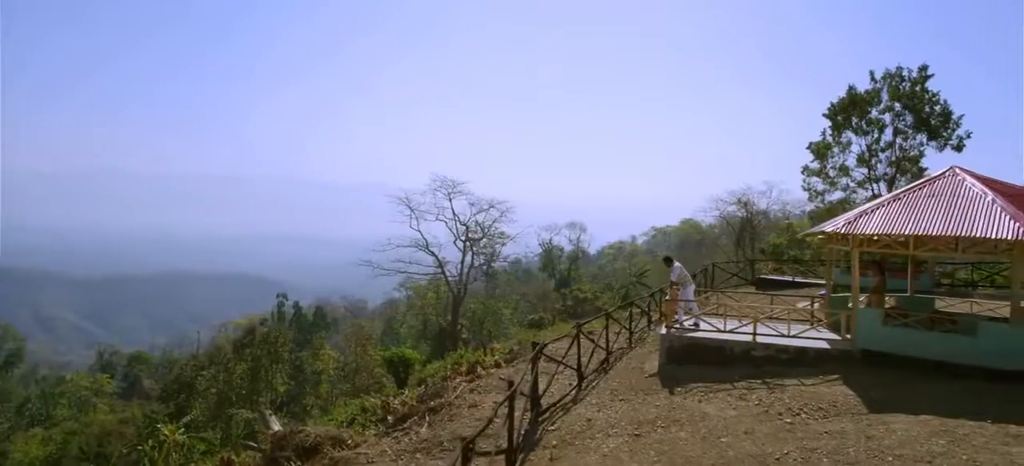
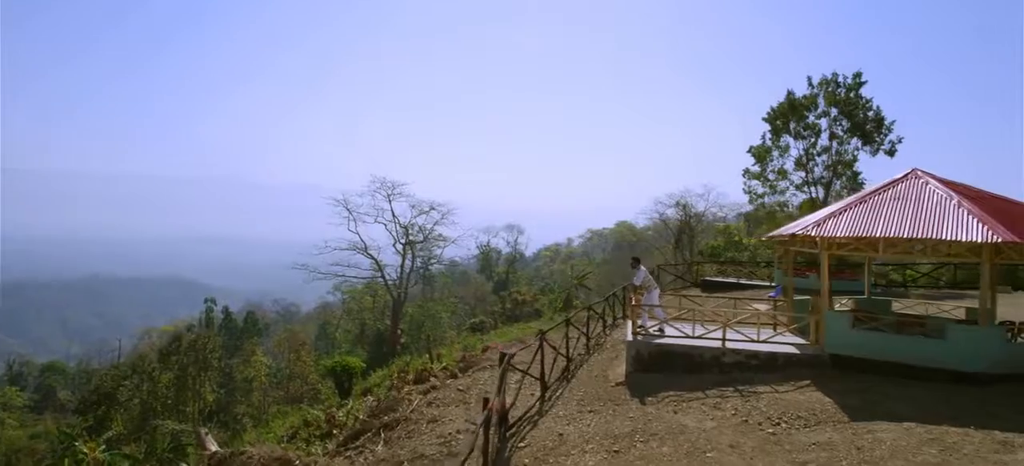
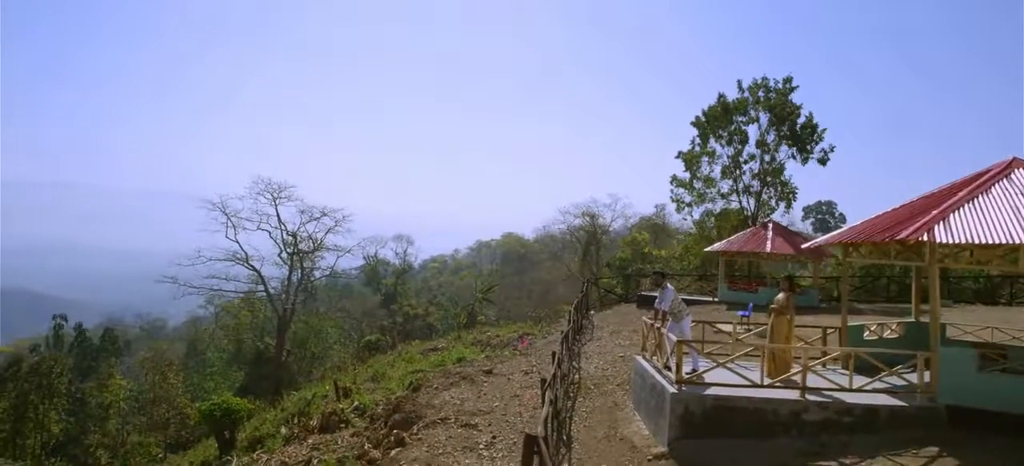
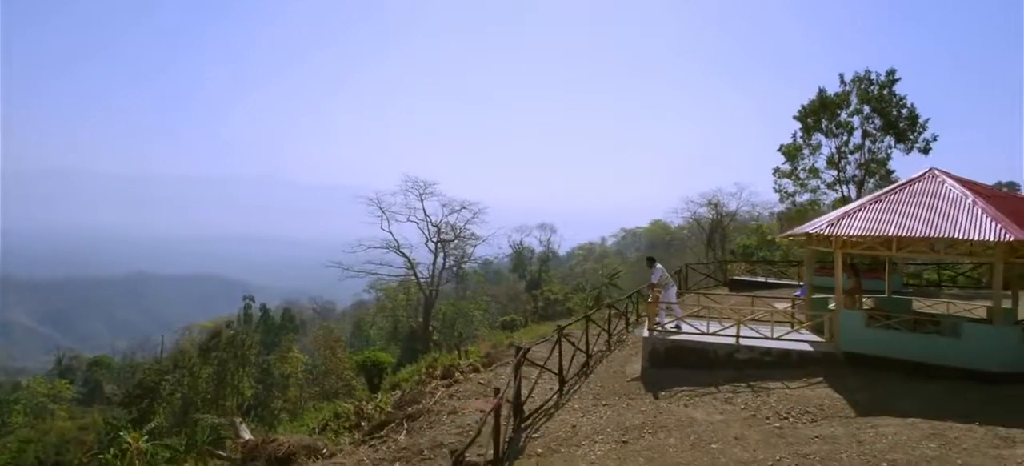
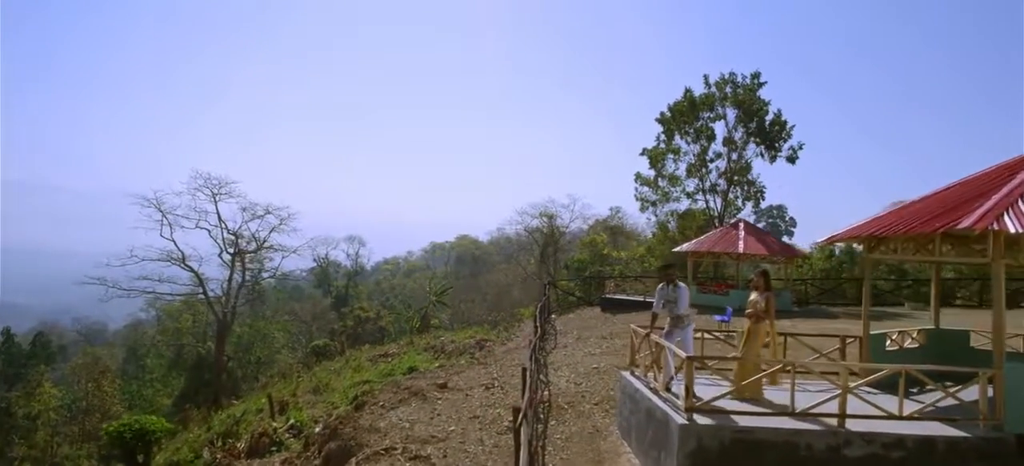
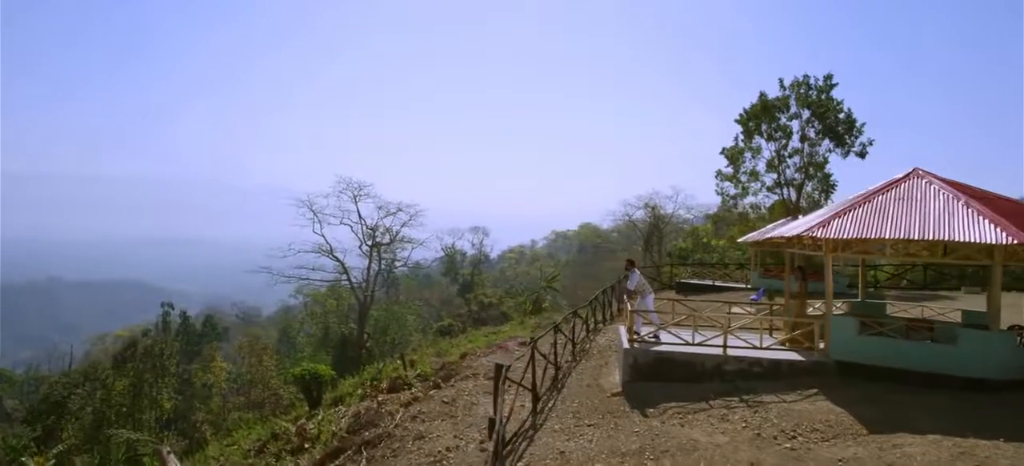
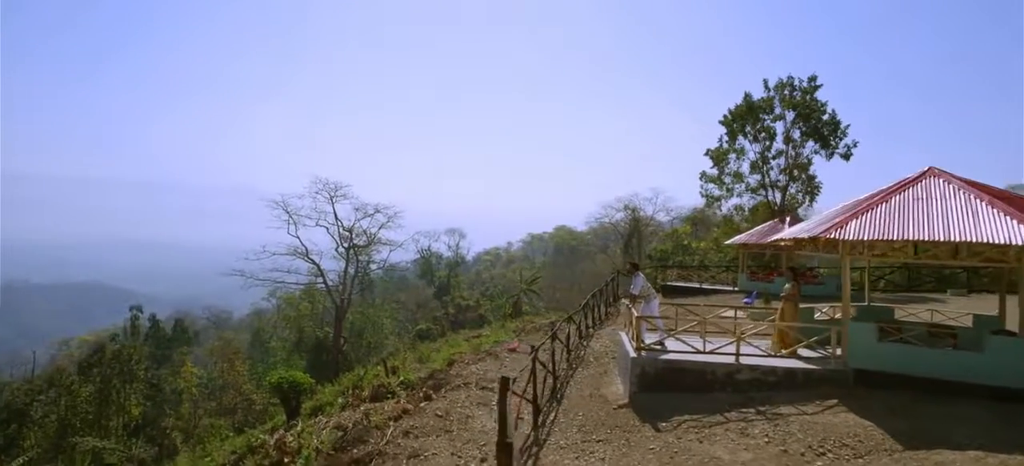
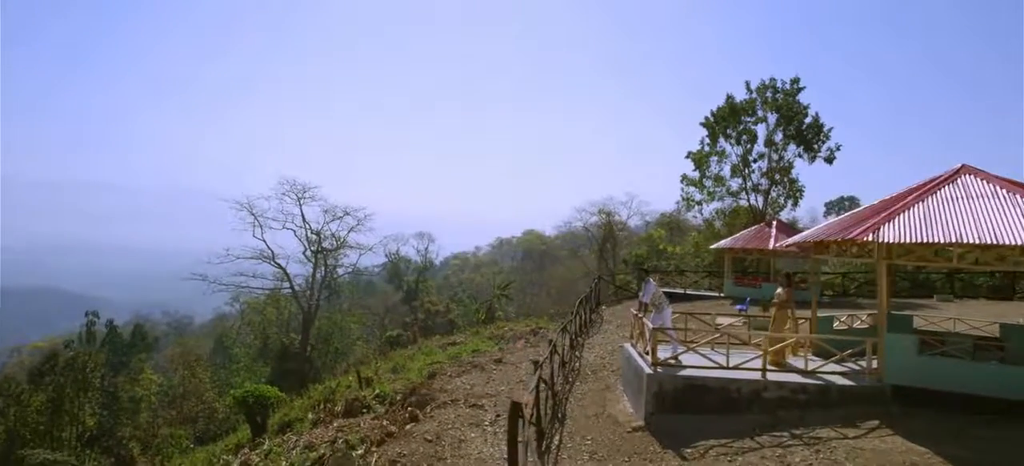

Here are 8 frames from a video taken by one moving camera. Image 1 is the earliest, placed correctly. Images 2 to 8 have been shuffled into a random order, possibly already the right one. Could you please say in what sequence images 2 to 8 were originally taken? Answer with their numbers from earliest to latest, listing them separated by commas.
4, 2, 6, 7, 8, 3, 5
